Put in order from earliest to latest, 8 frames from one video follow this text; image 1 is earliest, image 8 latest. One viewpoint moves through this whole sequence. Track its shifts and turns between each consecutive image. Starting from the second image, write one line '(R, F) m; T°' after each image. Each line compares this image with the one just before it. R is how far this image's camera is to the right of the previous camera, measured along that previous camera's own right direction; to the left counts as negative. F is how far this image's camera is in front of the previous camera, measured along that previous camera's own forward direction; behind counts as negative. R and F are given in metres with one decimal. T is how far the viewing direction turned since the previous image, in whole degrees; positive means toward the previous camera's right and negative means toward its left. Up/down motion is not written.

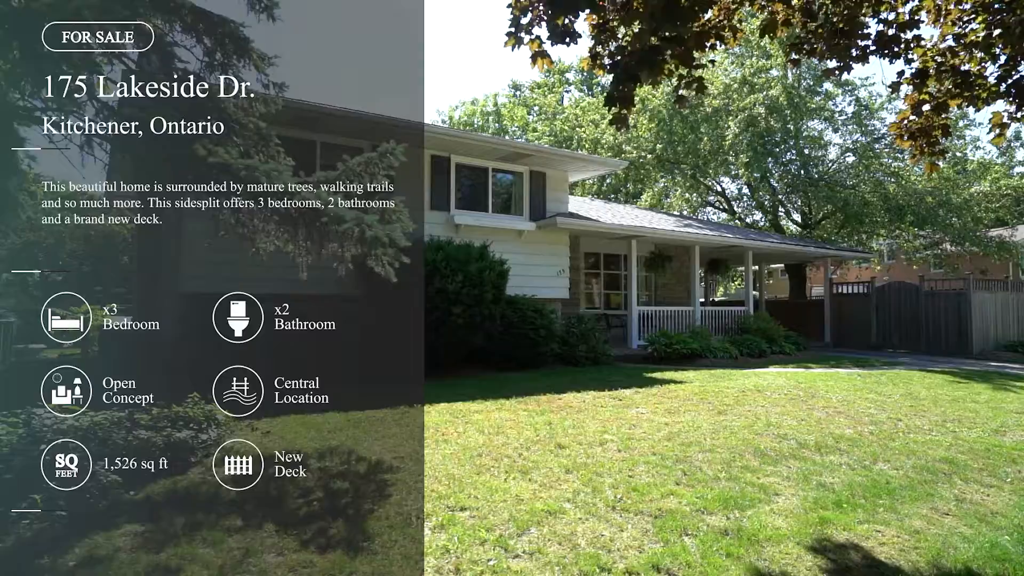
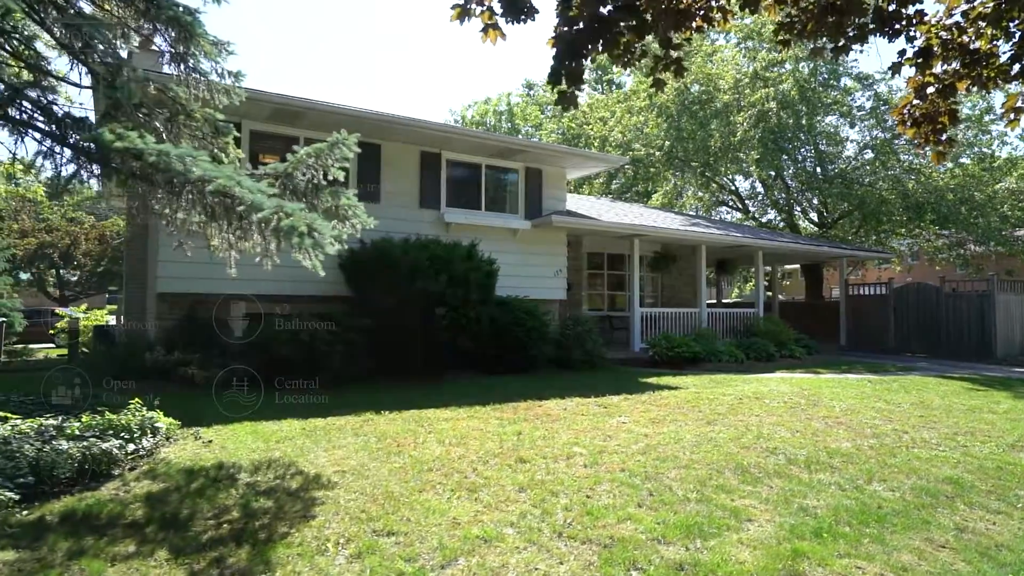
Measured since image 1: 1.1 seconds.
(+0.5, +0.4) m; -2°
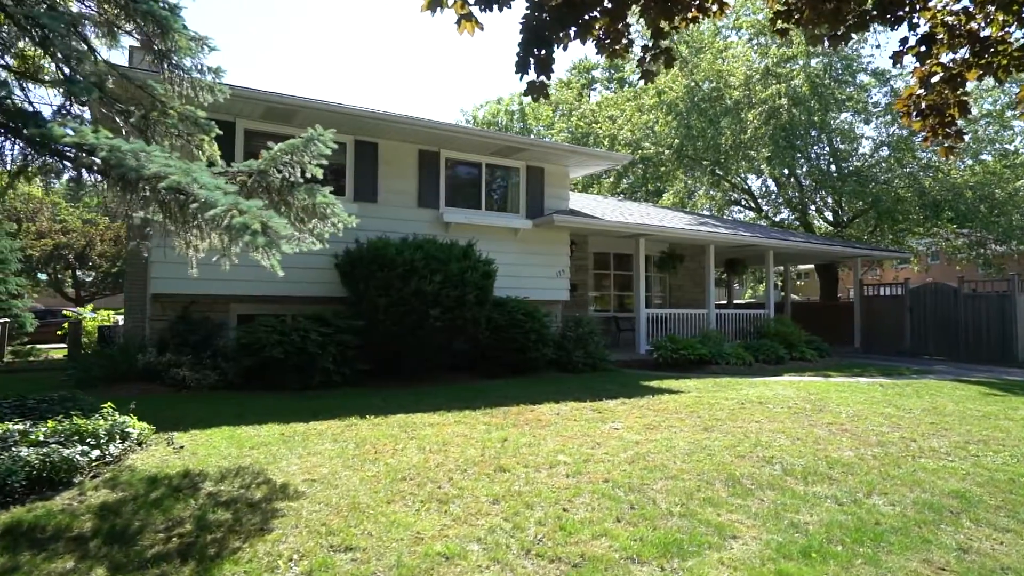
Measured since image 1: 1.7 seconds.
(+0.3, +0.2) m; -1°
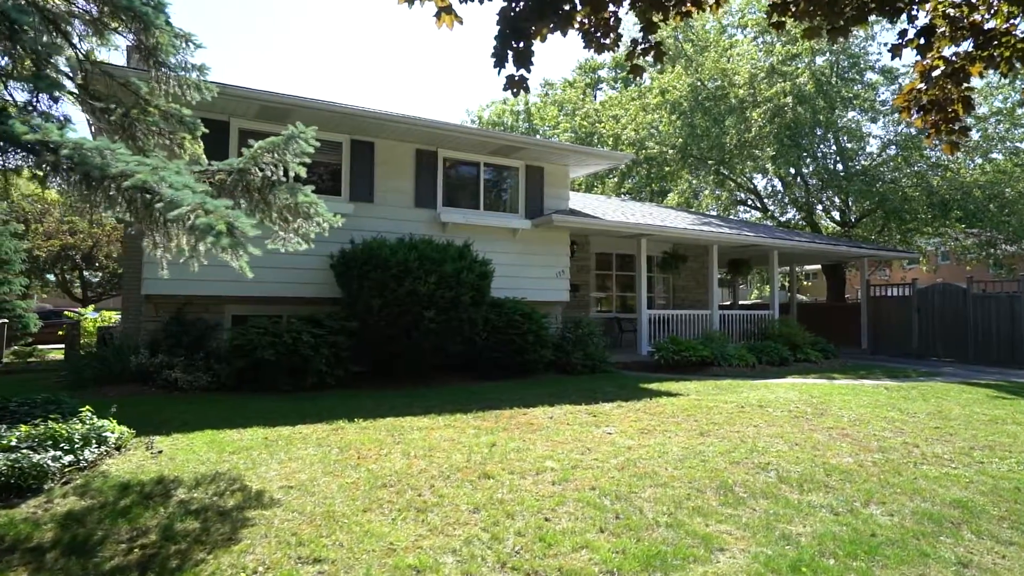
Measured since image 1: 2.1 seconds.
(+0.2, +0.1) m; -1°
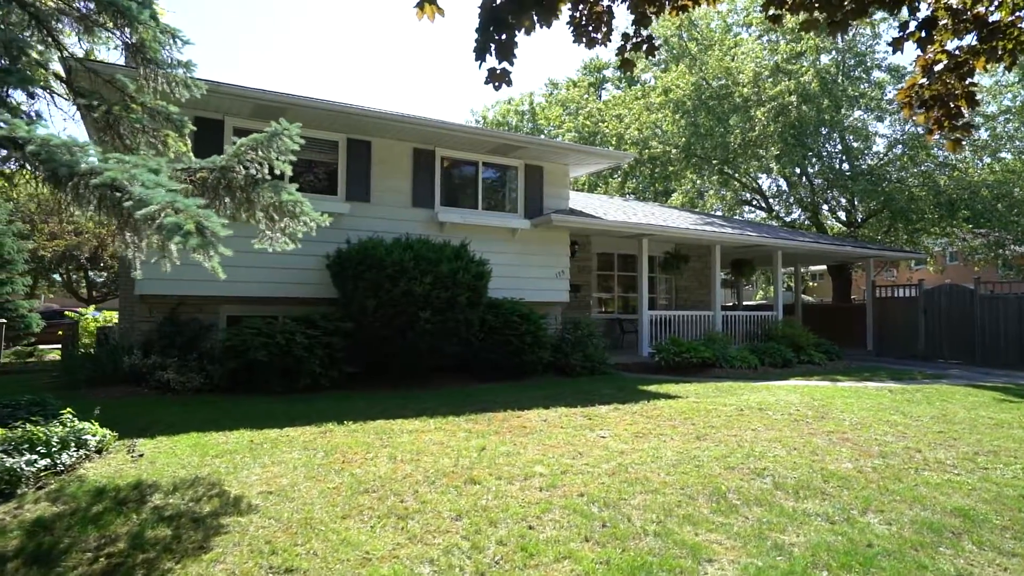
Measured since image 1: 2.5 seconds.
(+0.1, +0.1) m; -1°
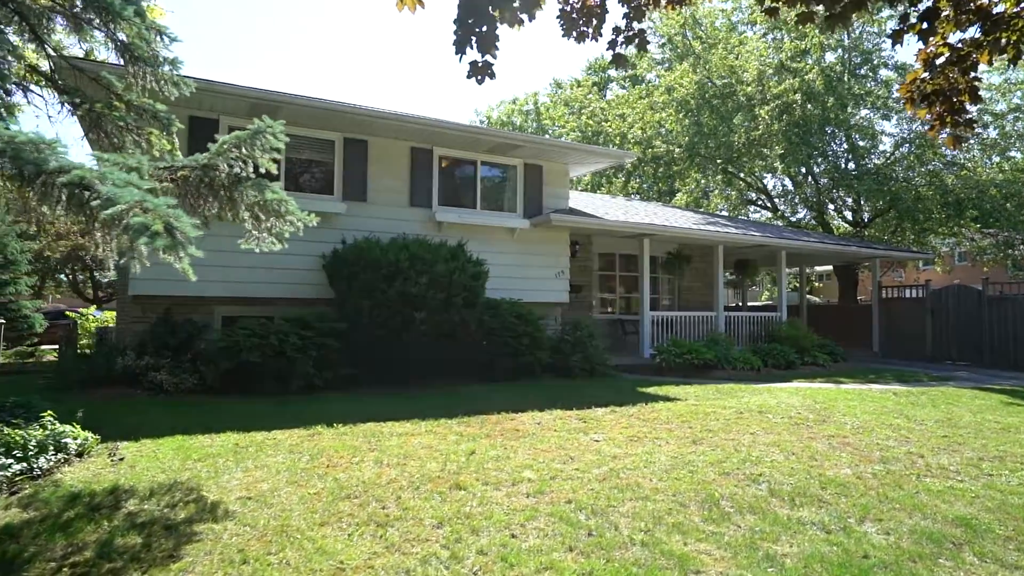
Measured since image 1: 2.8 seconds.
(+0.1, +0.1) m; -1°
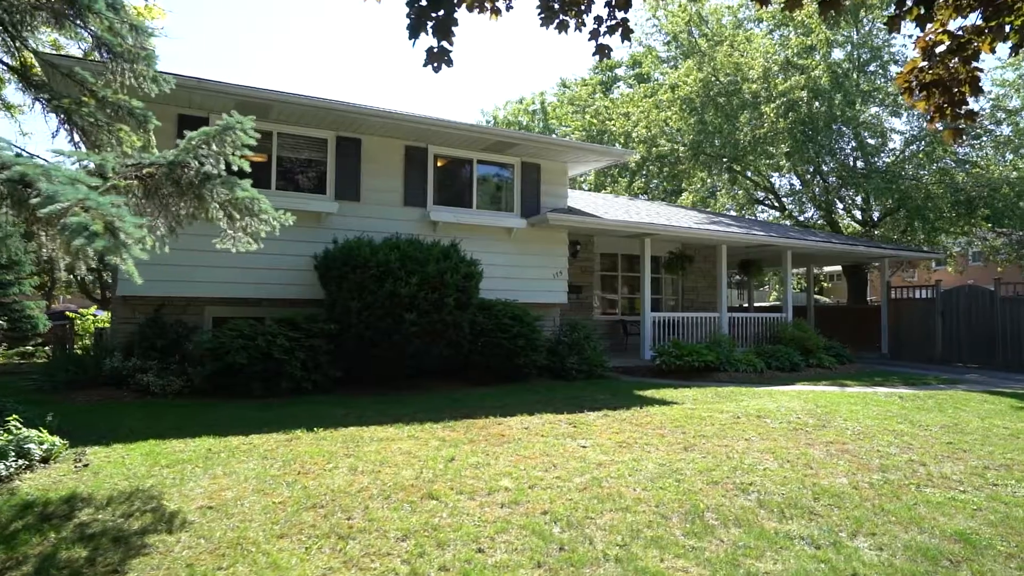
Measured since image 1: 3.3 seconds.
(+0.2, +0.2) m; -1°
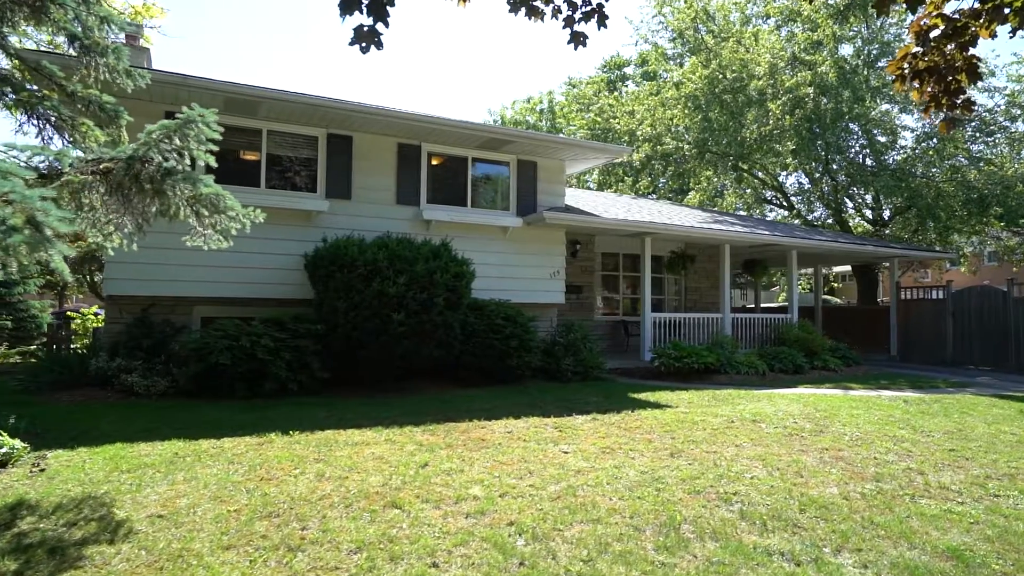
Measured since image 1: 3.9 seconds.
(+0.3, +0.2) m; -1°
